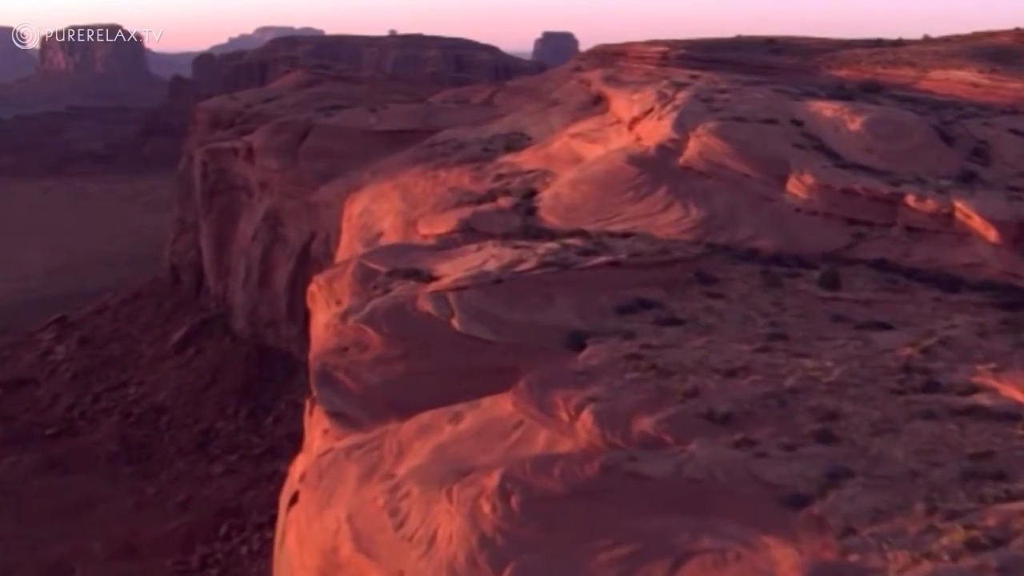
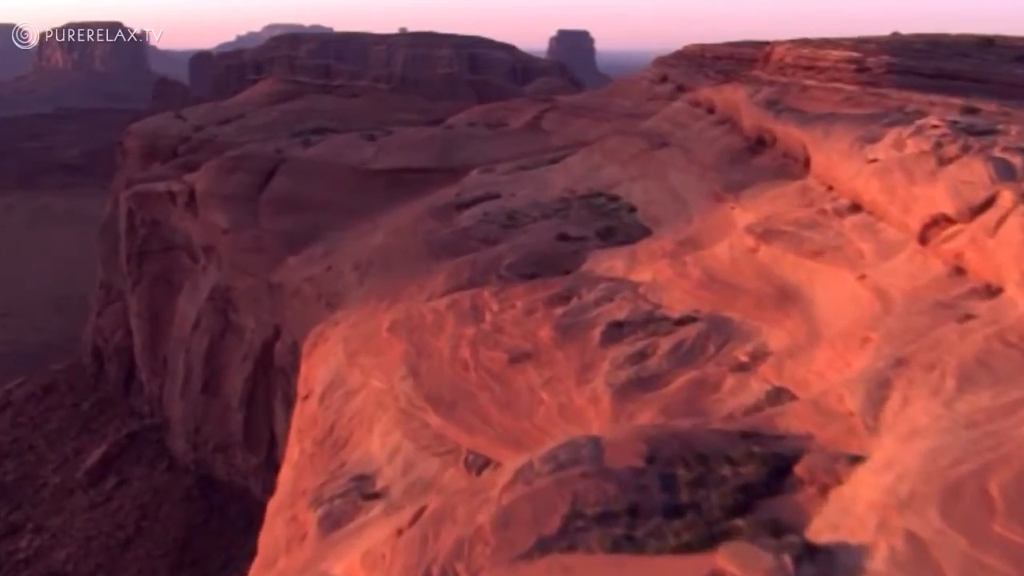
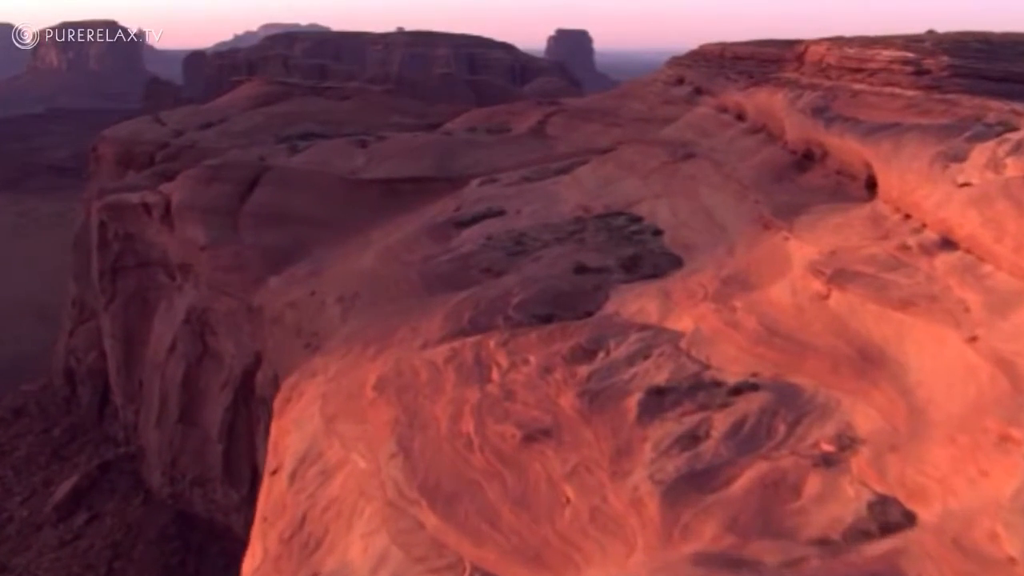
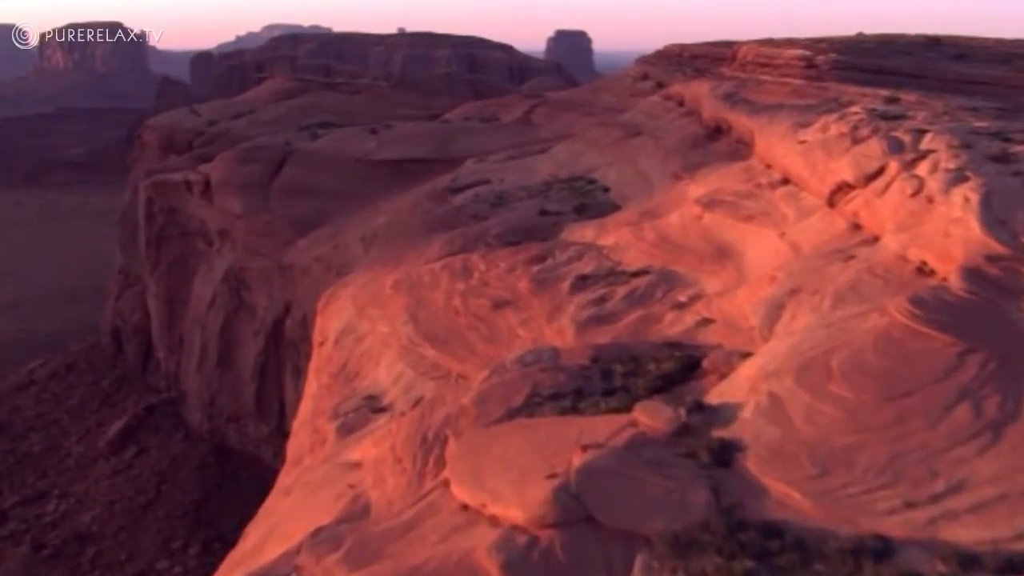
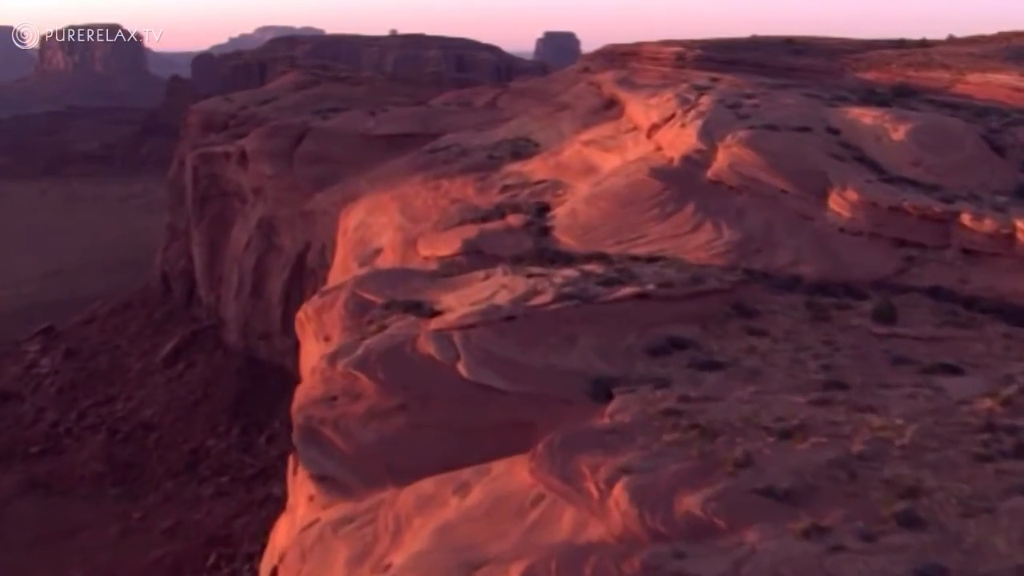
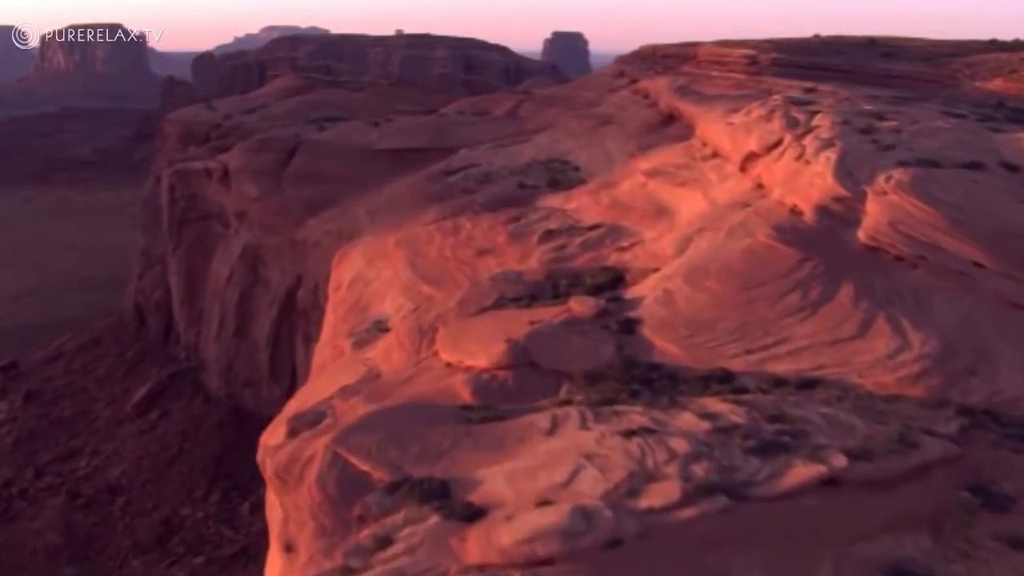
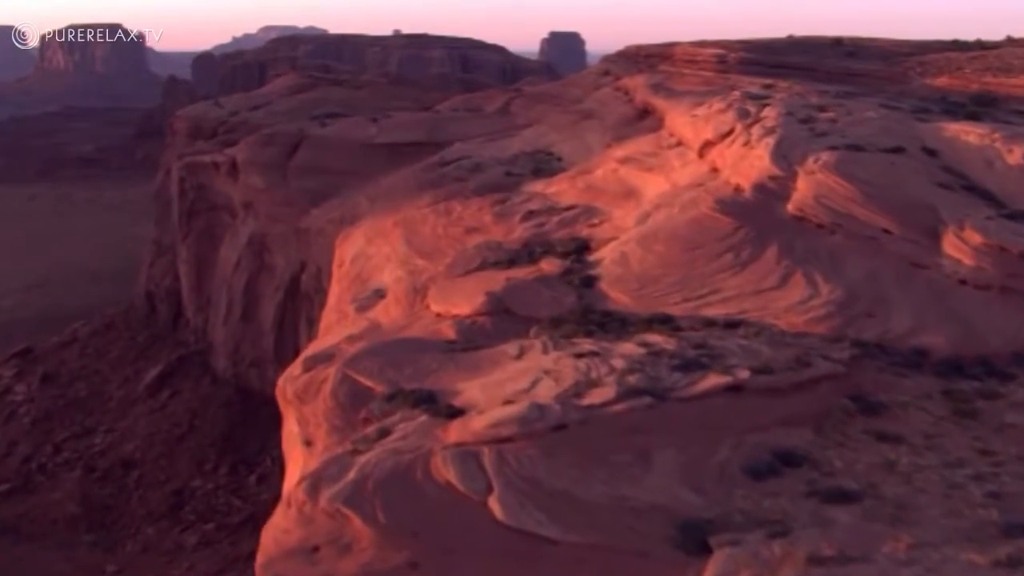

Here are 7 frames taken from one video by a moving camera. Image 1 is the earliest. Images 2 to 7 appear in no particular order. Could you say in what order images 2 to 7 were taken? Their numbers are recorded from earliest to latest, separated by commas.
5, 7, 6, 4, 2, 3
